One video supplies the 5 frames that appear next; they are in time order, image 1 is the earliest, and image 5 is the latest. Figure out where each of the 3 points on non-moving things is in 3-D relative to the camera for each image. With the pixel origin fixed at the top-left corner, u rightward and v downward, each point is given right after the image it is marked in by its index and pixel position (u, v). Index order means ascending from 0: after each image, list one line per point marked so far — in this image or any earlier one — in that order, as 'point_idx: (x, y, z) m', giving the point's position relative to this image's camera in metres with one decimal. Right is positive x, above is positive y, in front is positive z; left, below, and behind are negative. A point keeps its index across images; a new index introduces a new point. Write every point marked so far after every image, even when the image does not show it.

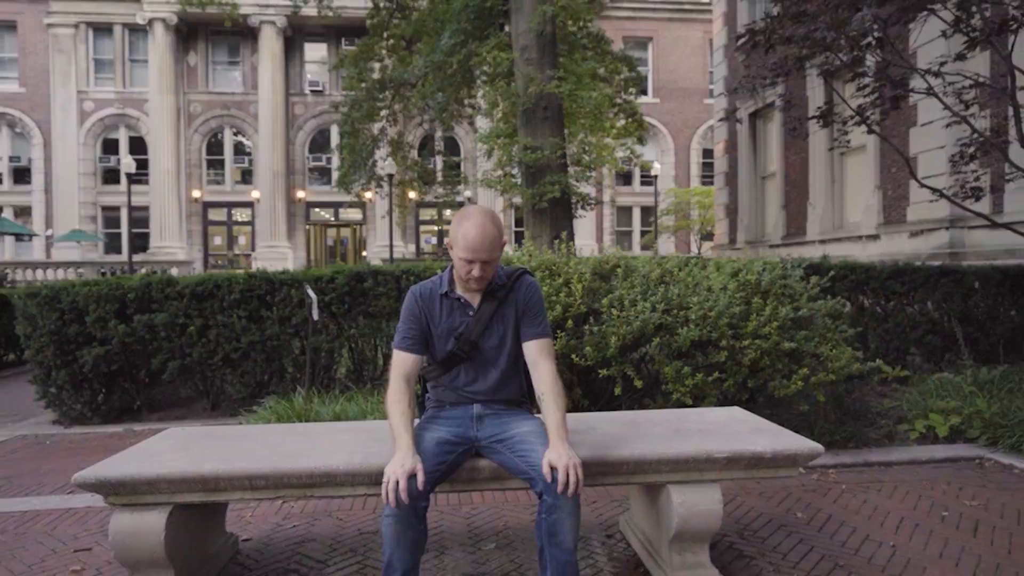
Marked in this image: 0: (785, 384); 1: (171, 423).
0: (+2.0, -0.7, +5.6) m
1: (-3.7, -1.5, +8.2) m
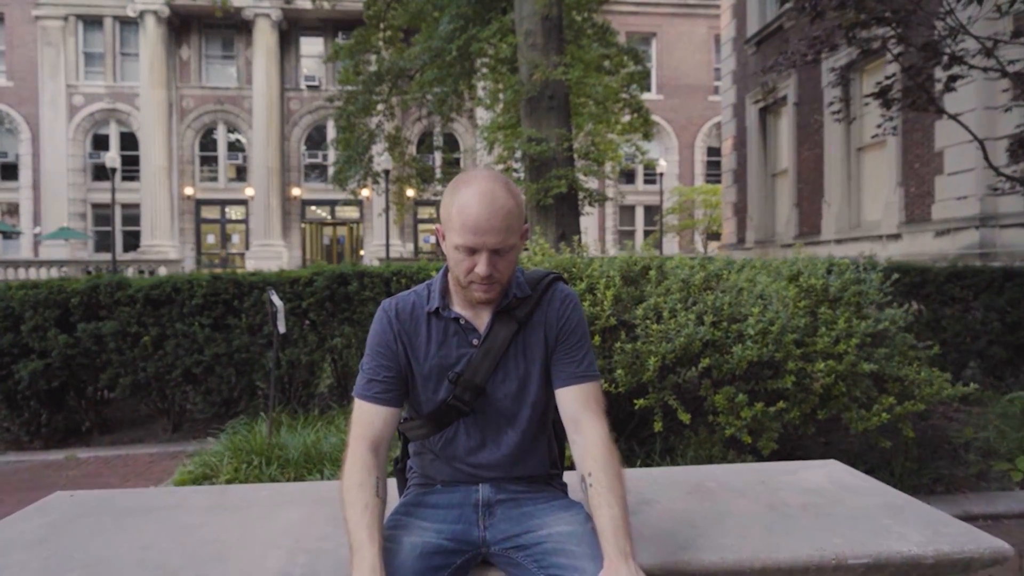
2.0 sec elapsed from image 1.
0: (+2.1, -0.7, +4.5) m
1: (-3.6, -1.5, +7.0) m
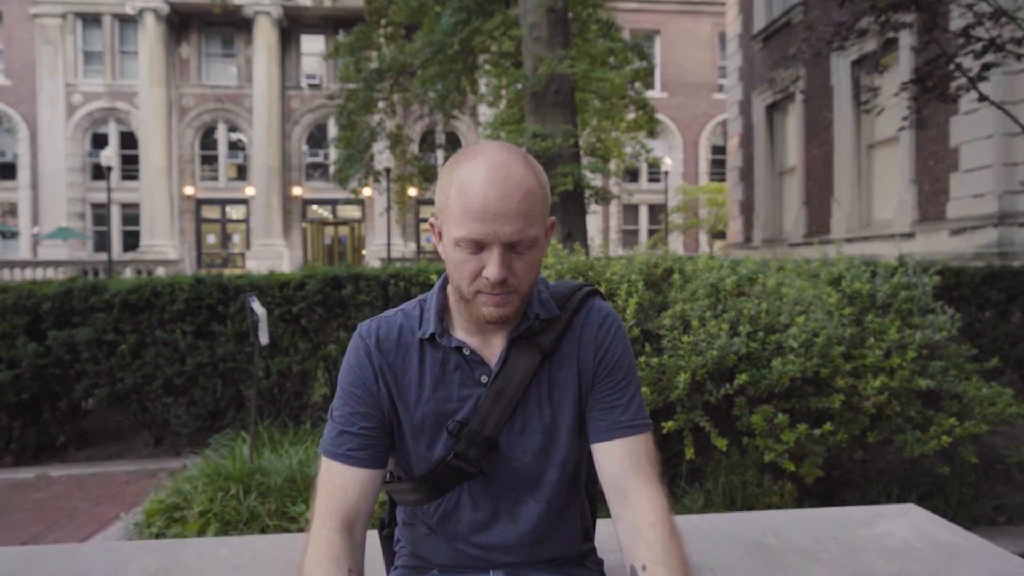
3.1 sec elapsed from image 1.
0: (+2.1, -0.8, +3.9) m
1: (-3.6, -1.5, +6.5) m
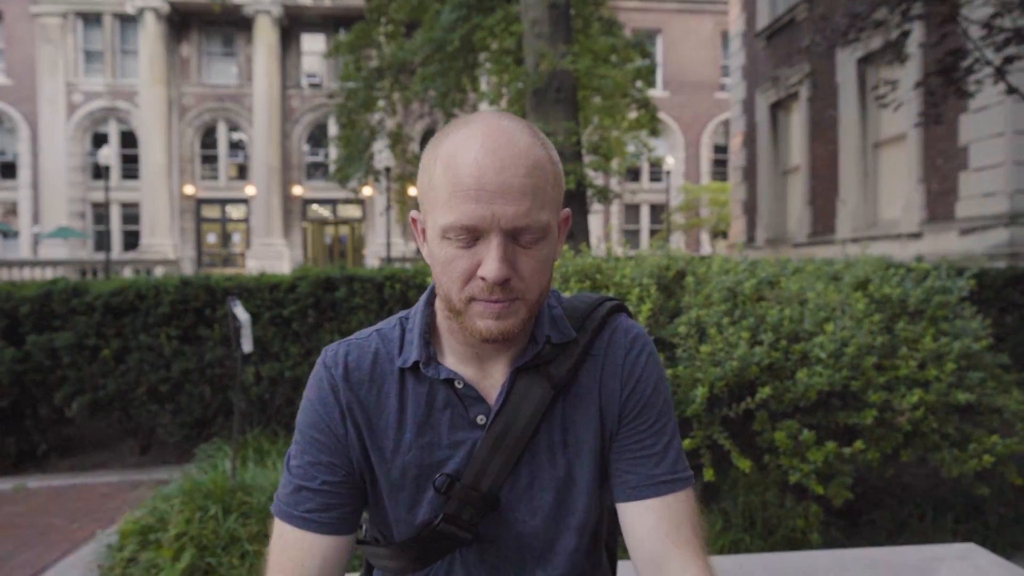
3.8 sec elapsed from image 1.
0: (+2.1, -0.8, +3.6) m
1: (-3.5, -1.5, +6.2) m
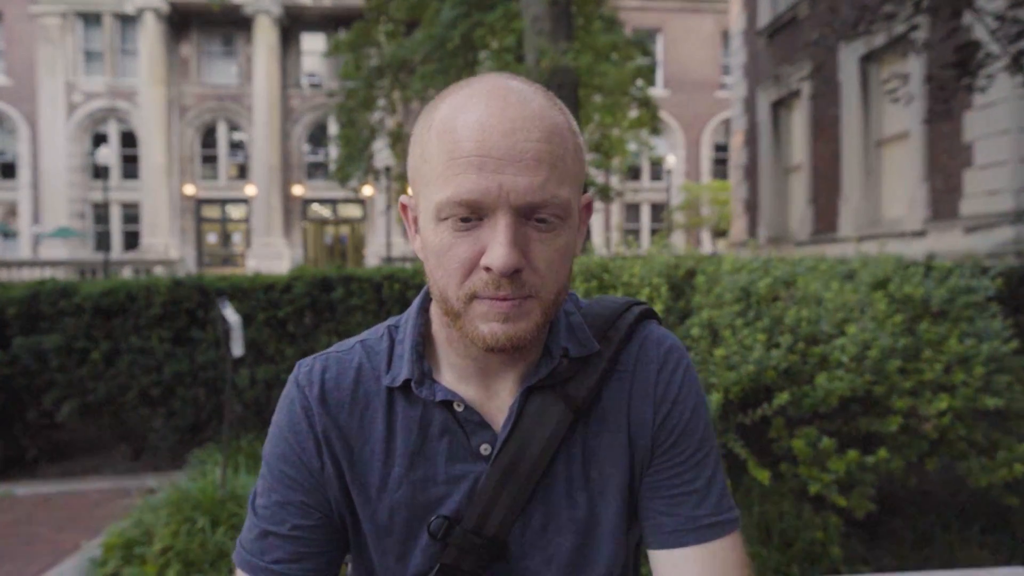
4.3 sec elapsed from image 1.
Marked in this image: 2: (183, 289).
0: (+2.2, -0.8, +3.4) m
1: (-3.5, -1.5, +6.0) m
2: (-2.6, 0.0, +6.0) m
